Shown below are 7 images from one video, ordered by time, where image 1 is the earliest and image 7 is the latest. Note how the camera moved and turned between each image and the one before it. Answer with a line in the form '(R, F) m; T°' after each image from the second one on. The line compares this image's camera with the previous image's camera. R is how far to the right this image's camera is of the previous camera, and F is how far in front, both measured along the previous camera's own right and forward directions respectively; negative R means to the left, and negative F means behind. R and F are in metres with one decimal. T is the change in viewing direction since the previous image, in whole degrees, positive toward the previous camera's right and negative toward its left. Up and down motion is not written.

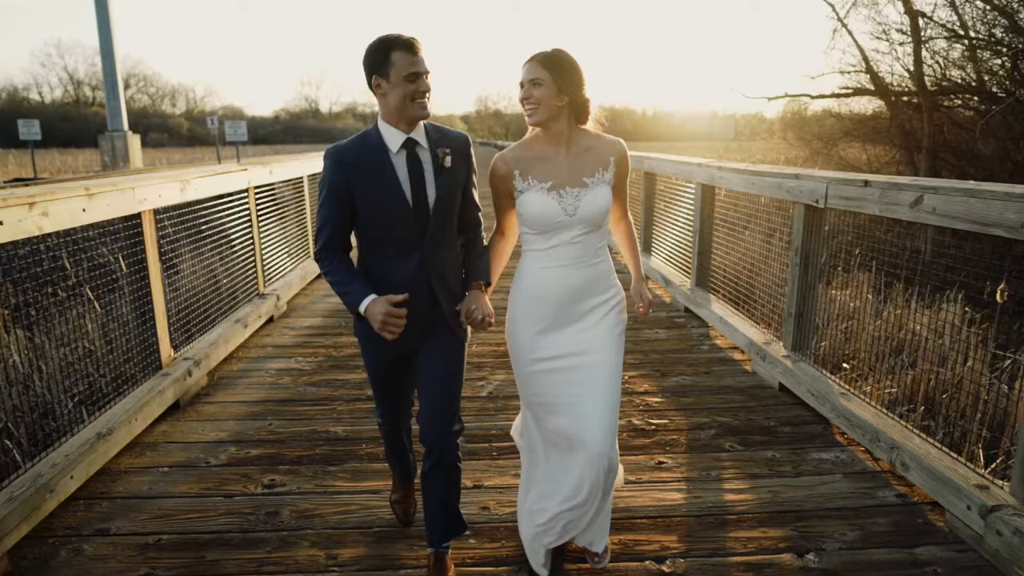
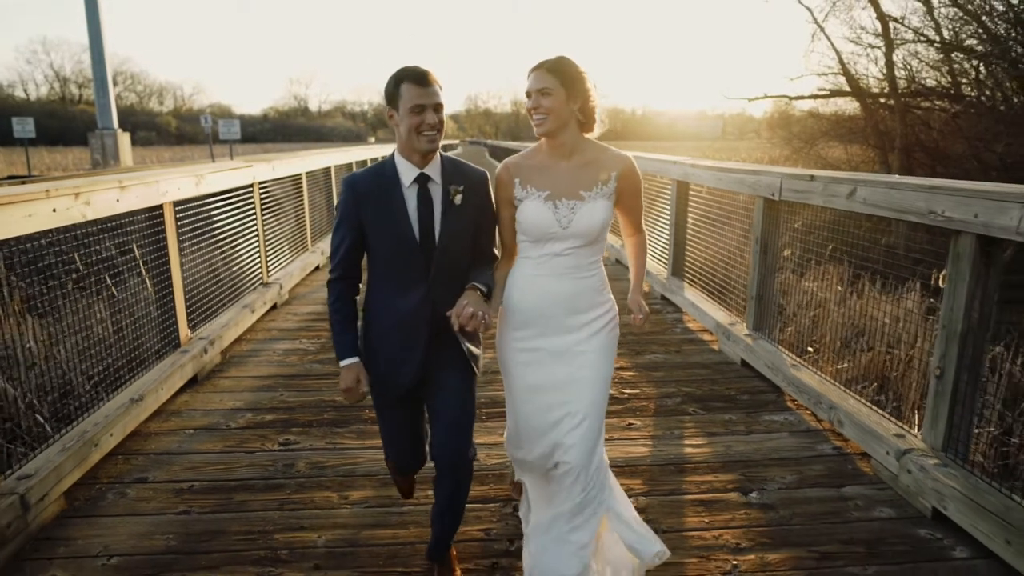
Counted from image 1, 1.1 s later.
(0.0, -0.4) m; +1°
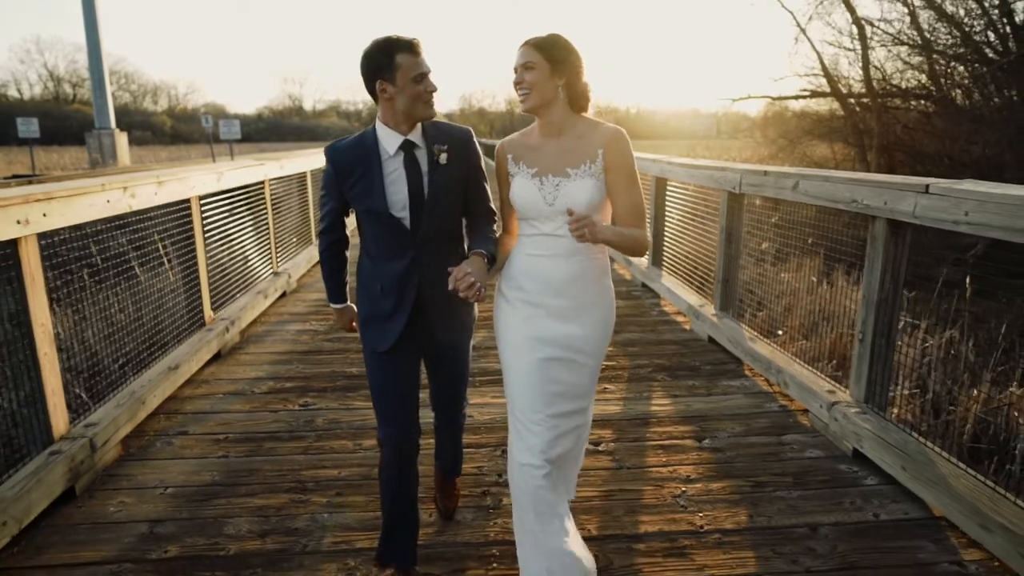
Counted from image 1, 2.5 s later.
(0.0, -0.5) m; 0°
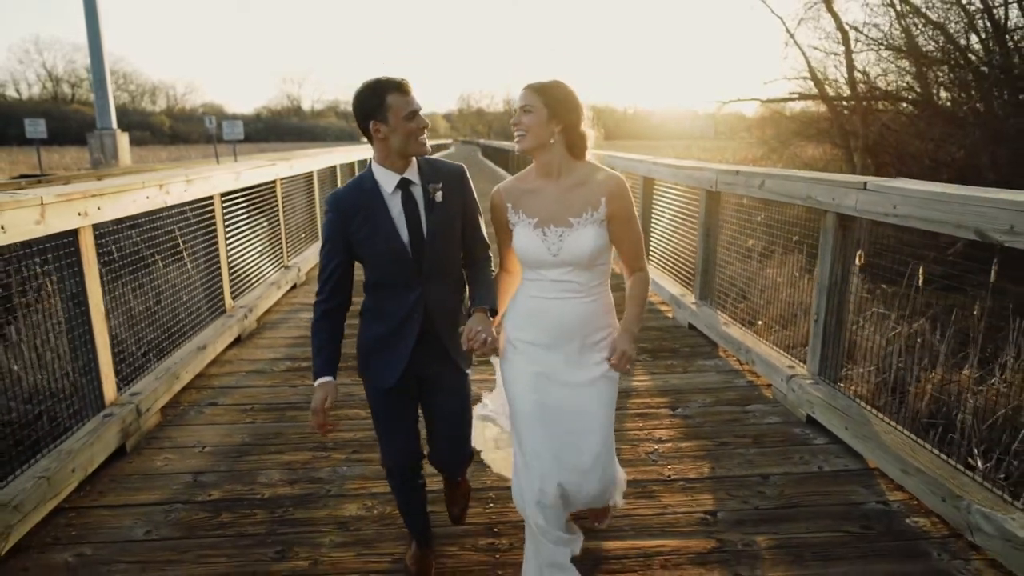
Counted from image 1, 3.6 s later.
(0.0, -0.4) m; 0°
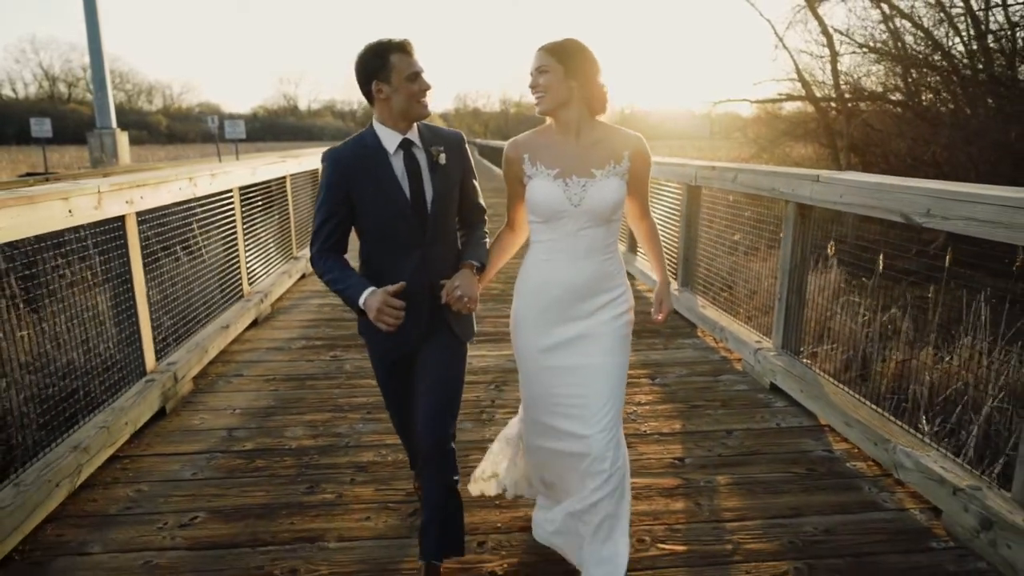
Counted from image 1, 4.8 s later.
(0.0, -0.4) m; 0°
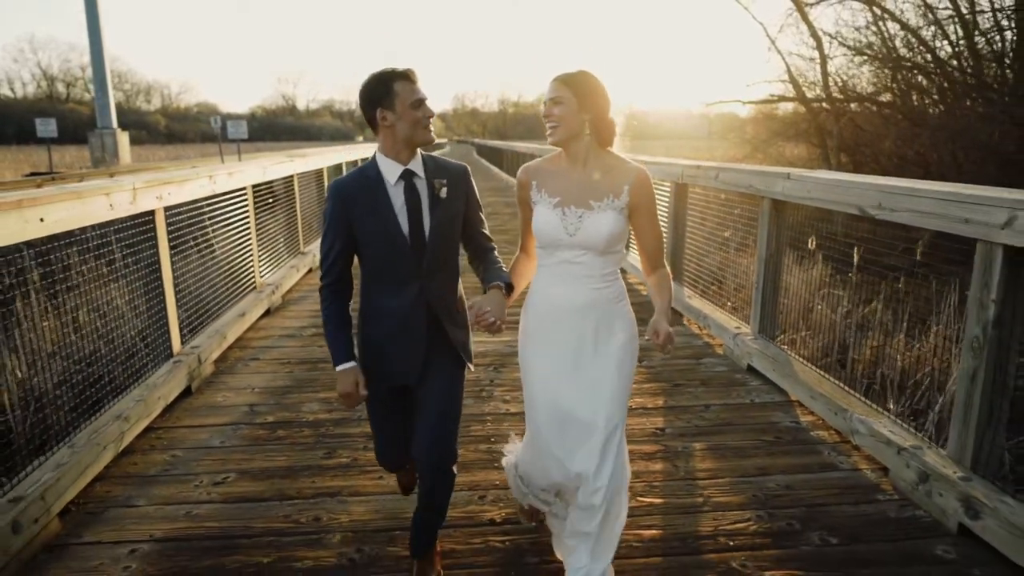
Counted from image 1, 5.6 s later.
(0.0, -0.3) m; 0°
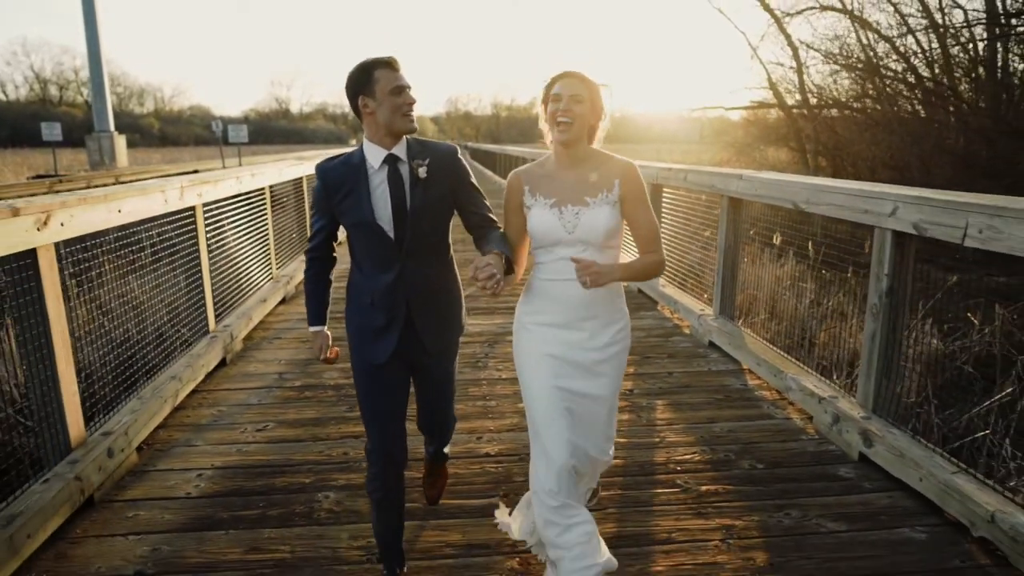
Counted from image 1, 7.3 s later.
(0.0, -0.6) m; +1°
